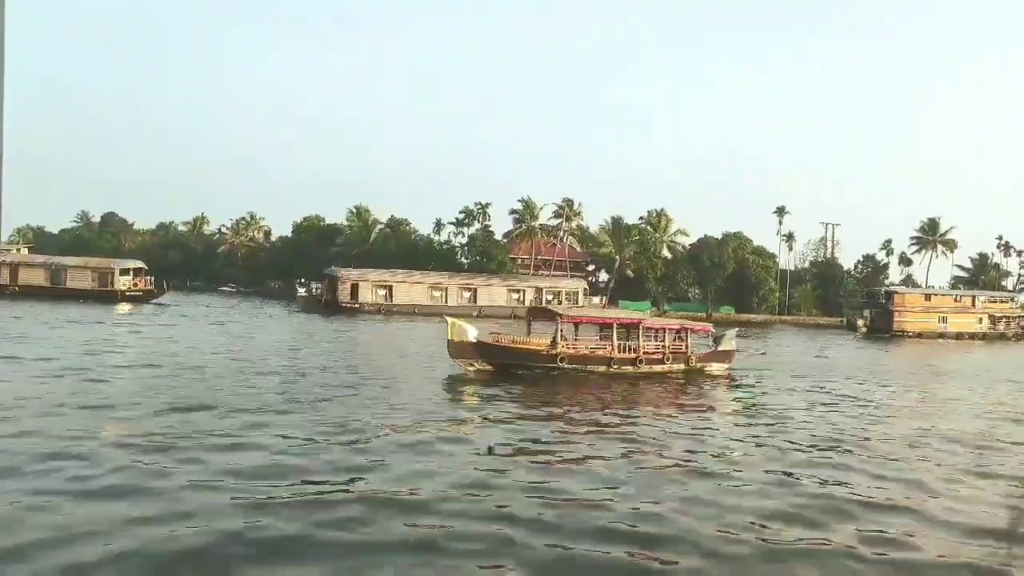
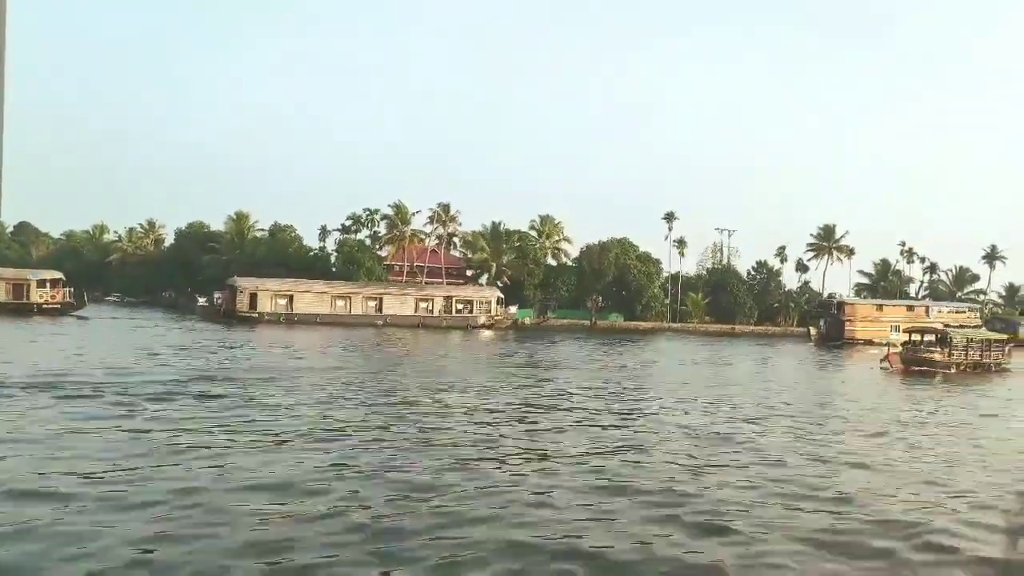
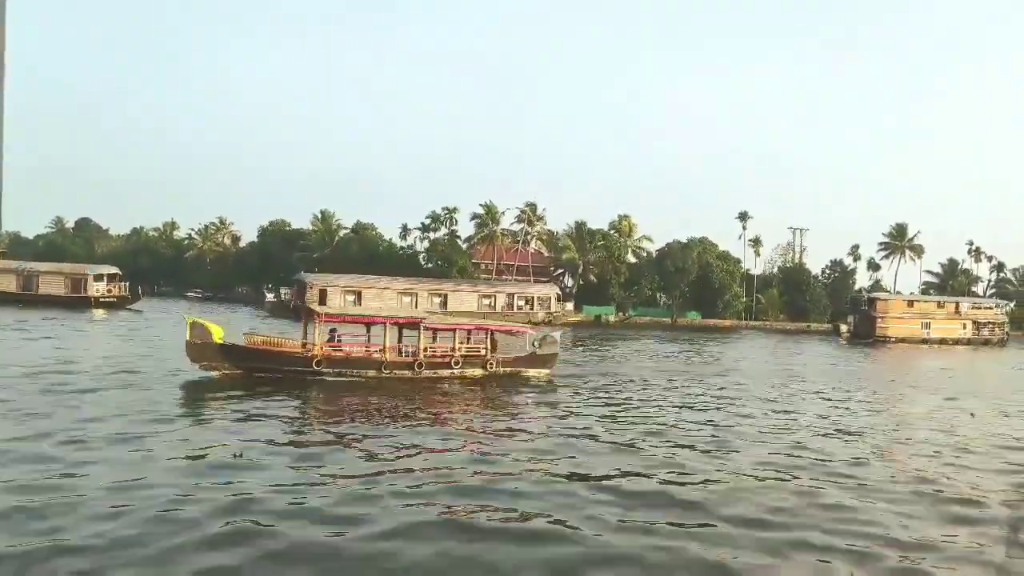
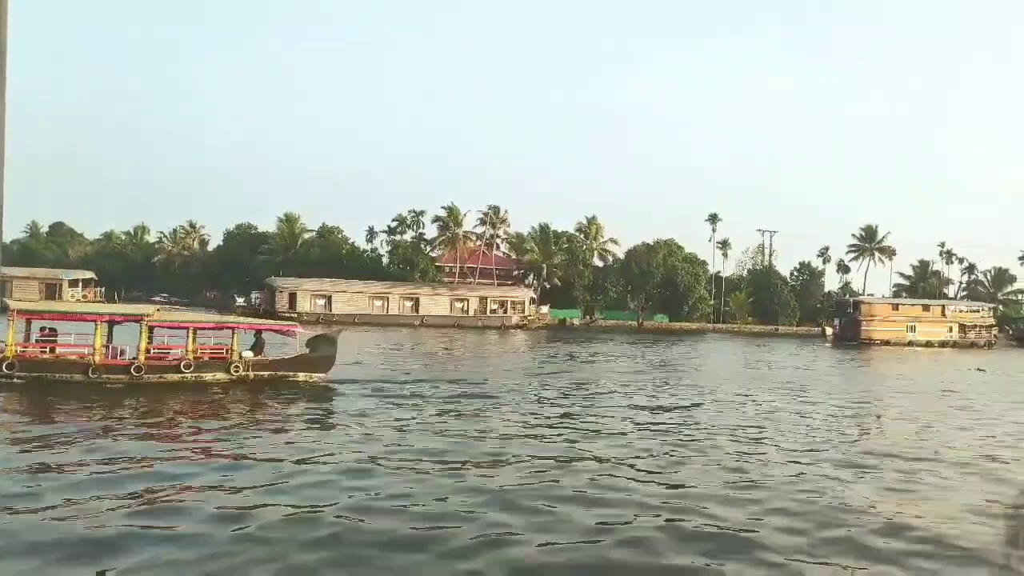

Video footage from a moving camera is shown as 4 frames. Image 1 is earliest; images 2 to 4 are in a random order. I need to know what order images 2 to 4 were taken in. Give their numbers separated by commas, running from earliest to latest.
3, 4, 2
